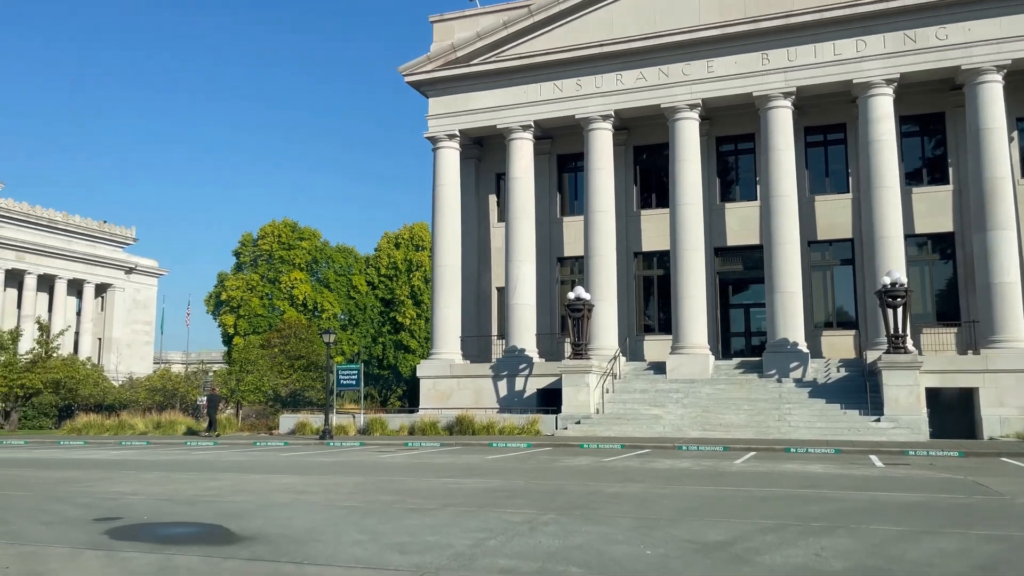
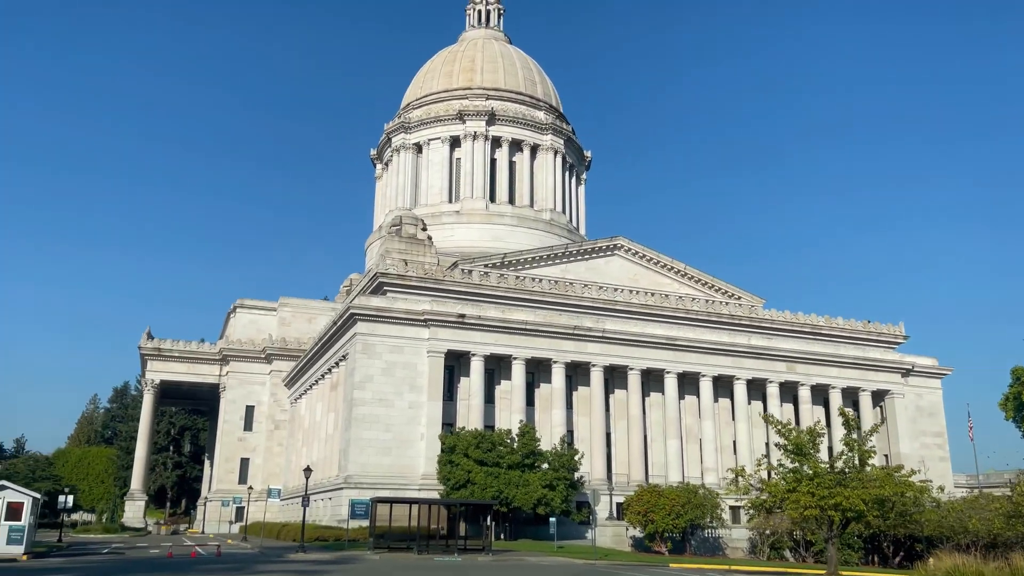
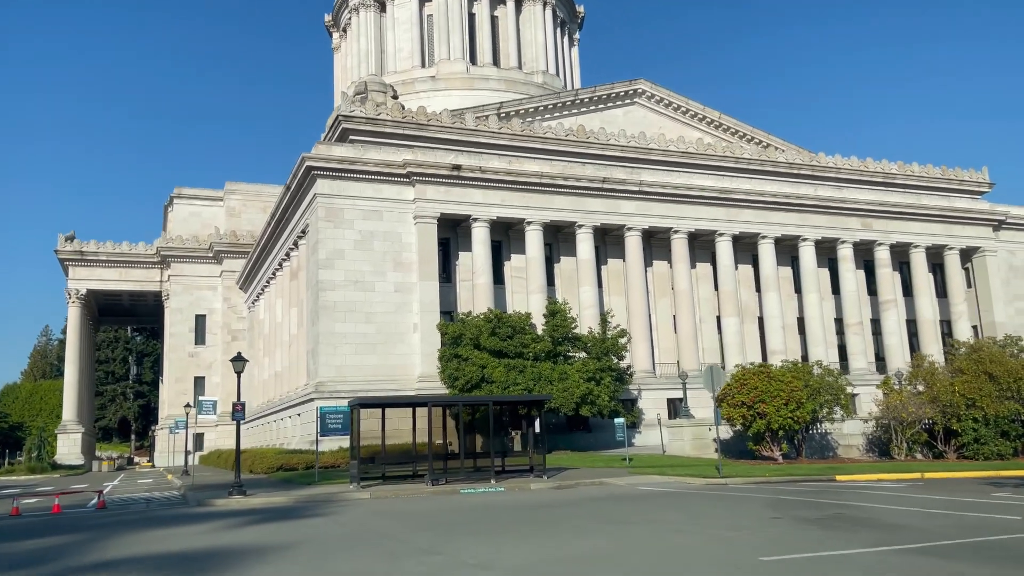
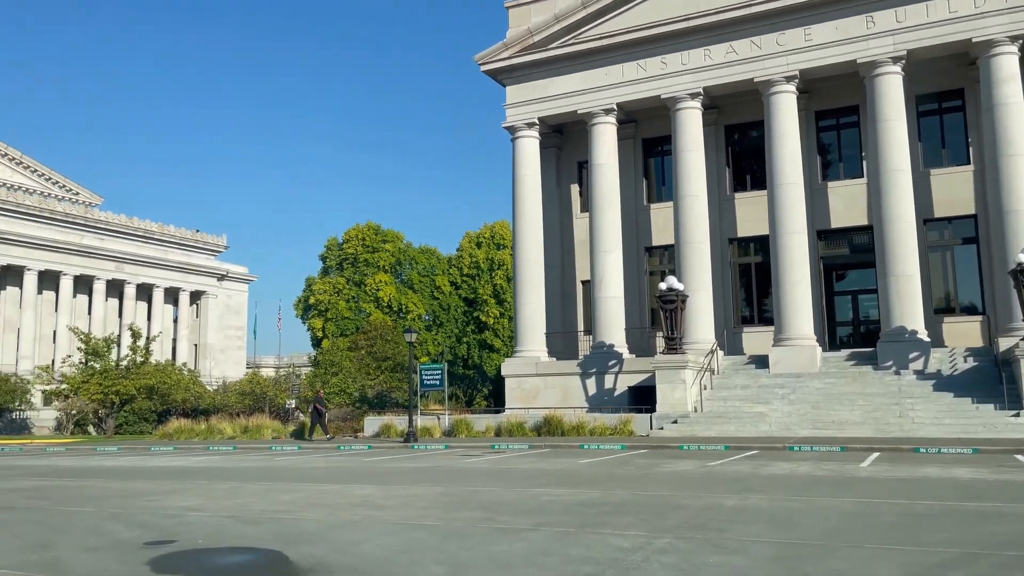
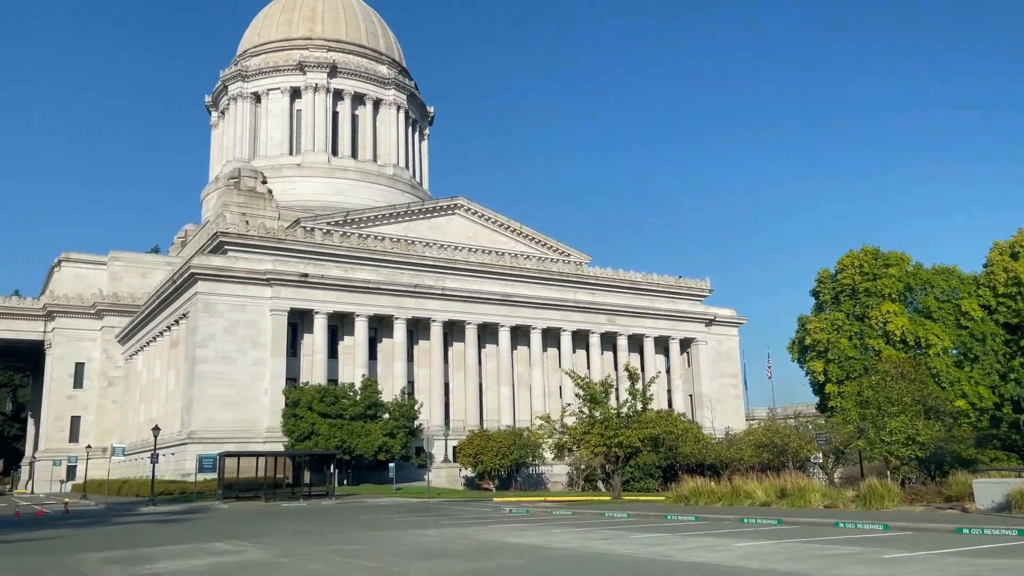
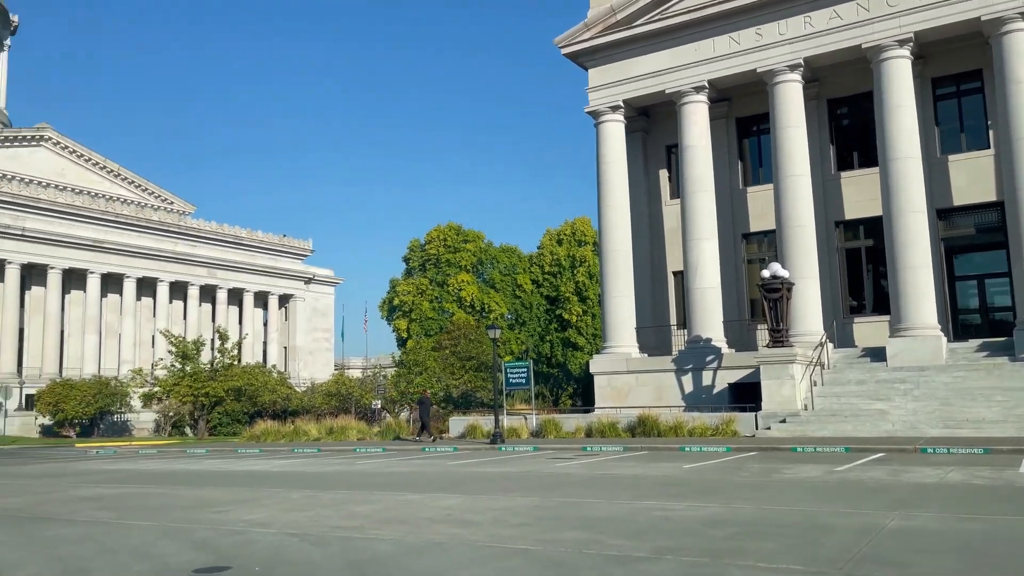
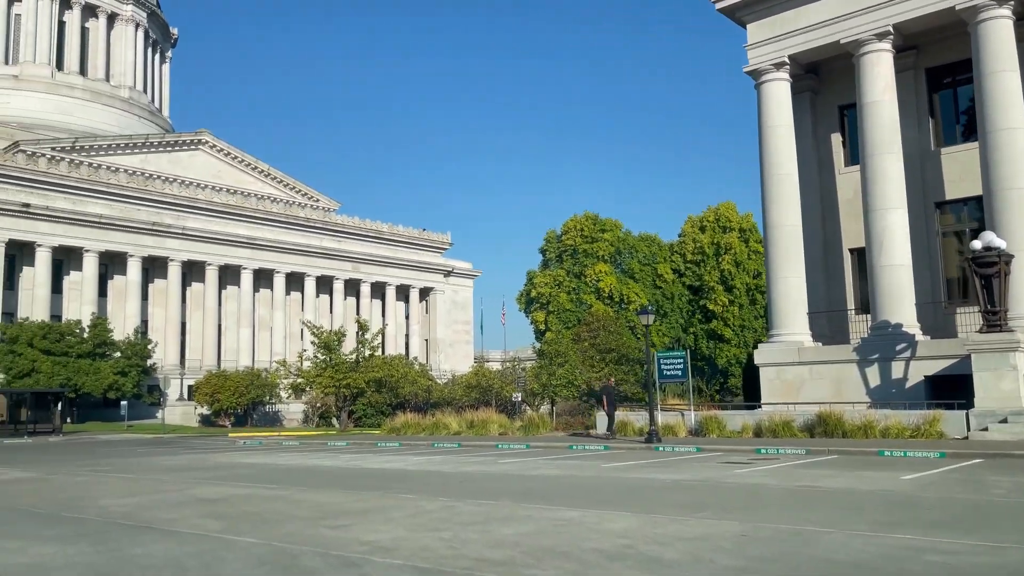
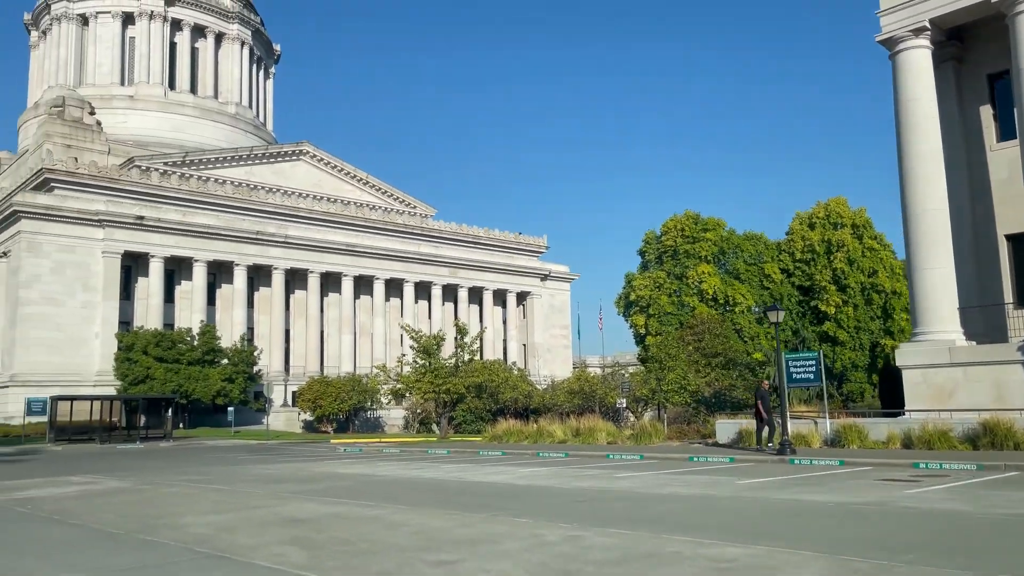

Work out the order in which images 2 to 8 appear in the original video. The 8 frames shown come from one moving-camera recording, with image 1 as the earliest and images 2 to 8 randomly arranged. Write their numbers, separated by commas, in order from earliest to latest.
4, 6, 7, 8, 5, 2, 3
